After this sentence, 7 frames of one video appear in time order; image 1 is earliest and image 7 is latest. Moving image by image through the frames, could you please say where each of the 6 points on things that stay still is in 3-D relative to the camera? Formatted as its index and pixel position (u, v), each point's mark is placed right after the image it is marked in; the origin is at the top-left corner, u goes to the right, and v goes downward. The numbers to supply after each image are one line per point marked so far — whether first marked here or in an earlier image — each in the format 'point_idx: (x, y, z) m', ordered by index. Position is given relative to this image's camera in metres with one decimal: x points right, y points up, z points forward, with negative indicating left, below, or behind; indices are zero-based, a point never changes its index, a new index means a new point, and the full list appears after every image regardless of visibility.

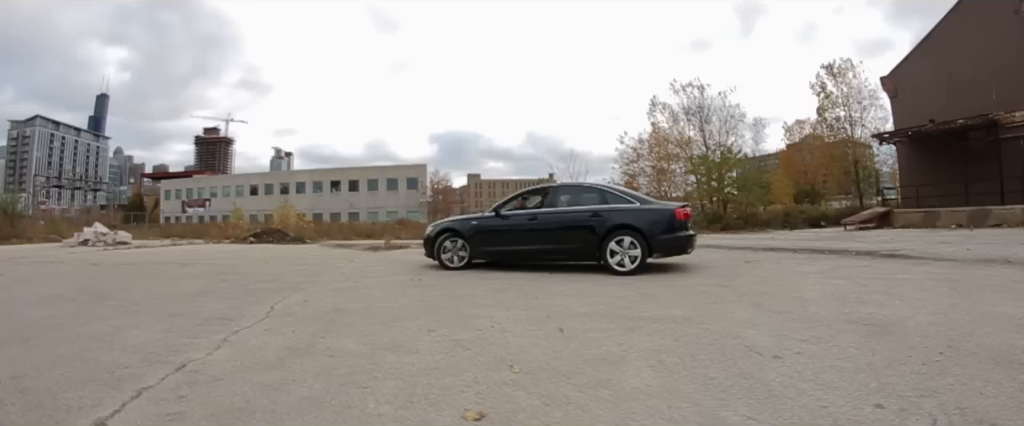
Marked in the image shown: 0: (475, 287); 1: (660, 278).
0: (-0.5, -0.7, +4.9) m
1: (+1.5, -0.7, +5.8) m
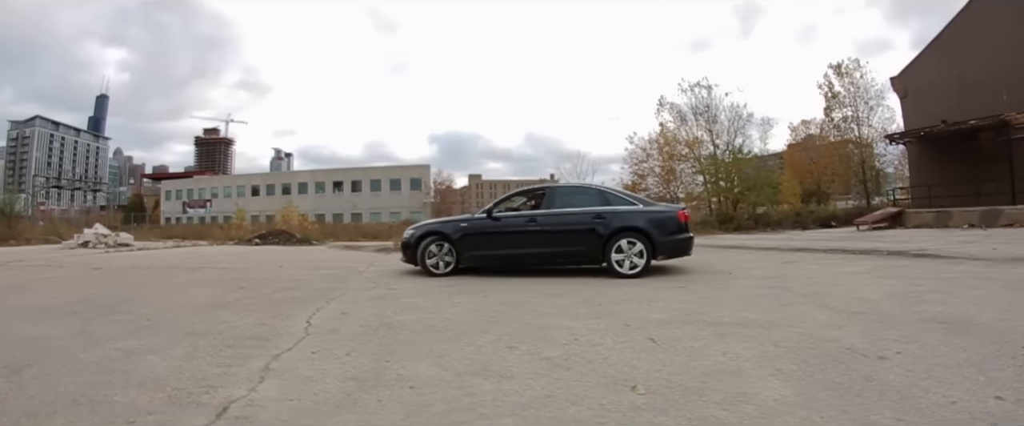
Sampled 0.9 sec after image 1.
0: (0.0, -0.8, +4.9) m
1: (+2.0, -0.7, +5.8) m
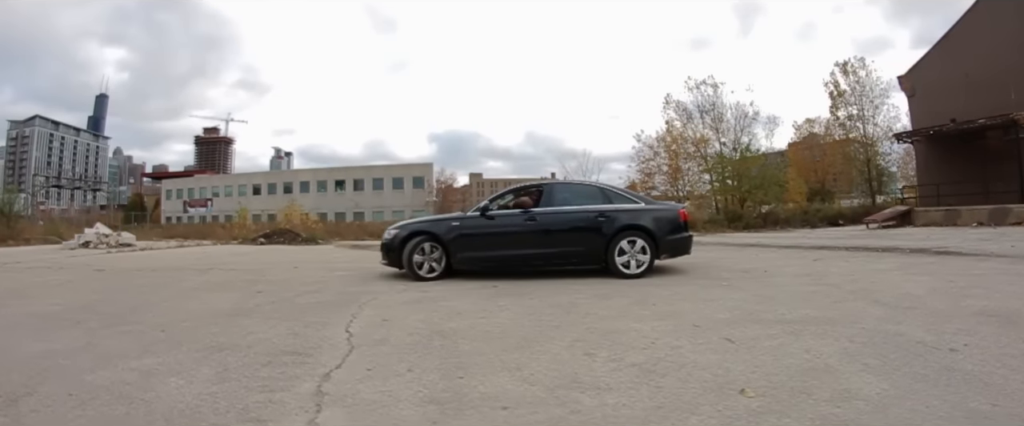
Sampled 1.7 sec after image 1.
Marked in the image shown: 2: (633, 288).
0: (+0.5, -0.7, +5.0) m
1: (+2.4, -0.7, +5.9) m
2: (+1.1, -0.7, +4.9) m
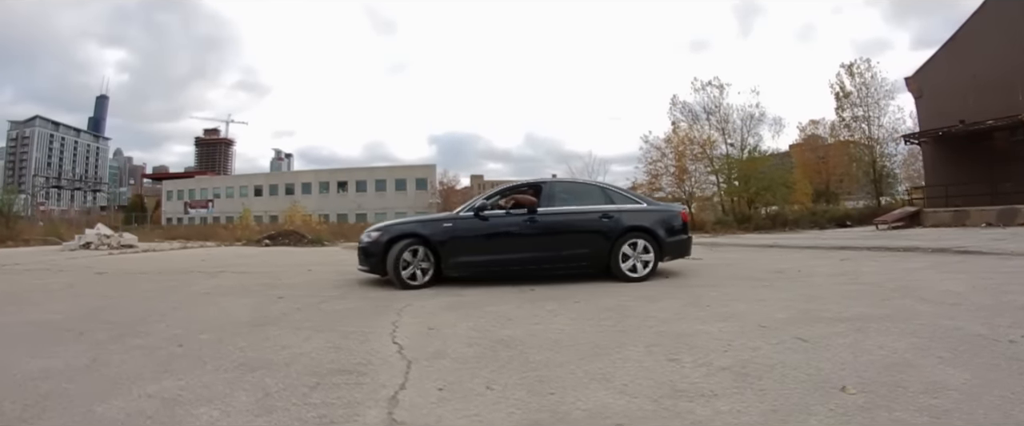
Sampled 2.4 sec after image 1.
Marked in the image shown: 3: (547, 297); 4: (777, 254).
0: (+0.9, -0.7, +5.0) m
1: (+2.8, -0.7, +5.9) m
2: (+1.5, -0.7, +5.0) m
3: (+0.3, -0.8, +5.1) m
4: (+4.4, -0.7, +9.3) m
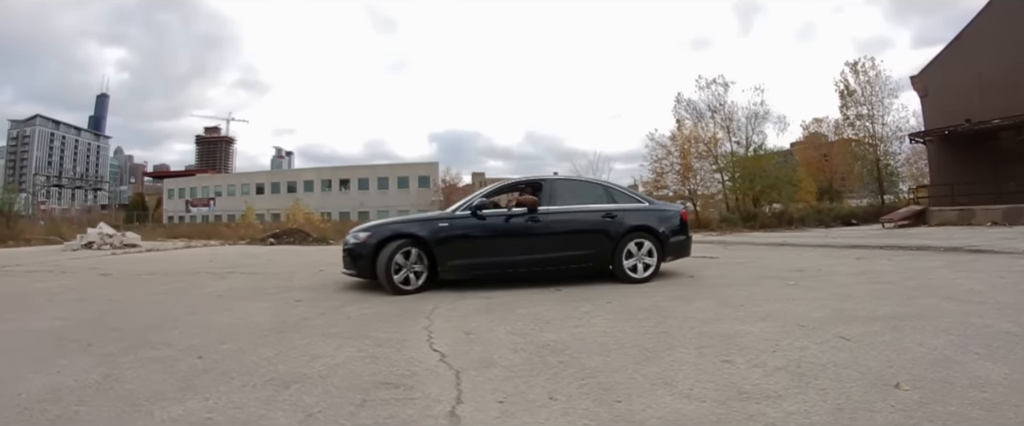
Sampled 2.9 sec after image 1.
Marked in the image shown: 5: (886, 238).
0: (+1.2, -0.7, +5.1) m
1: (+3.1, -0.7, +6.0) m
2: (+1.8, -0.7, +5.1) m
3: (+0.6, -0.8, +5.2) m
4: (+4.7, -0.7, +9.4) m
5: (+8.8, -0.6, +13.1) m
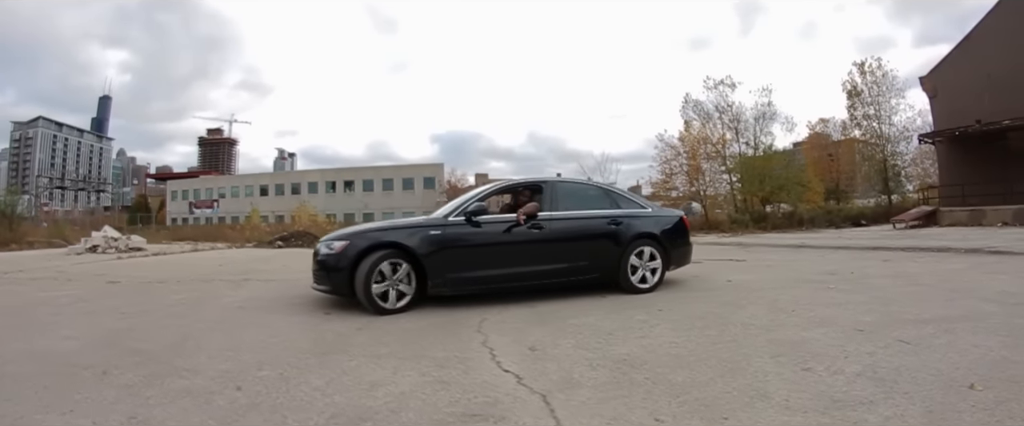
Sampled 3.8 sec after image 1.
0: (+1.6, -0.8, +5.3) m
1: (+3.6, -0.7, +6.2) m
2: (+2.3, -0.7, +5.3) m
3: (+1.1, -0.8, +5.4) m
4: (+5.2, -0.7, +9.6) m
5: (+9.2, -0.6, +13.2) m
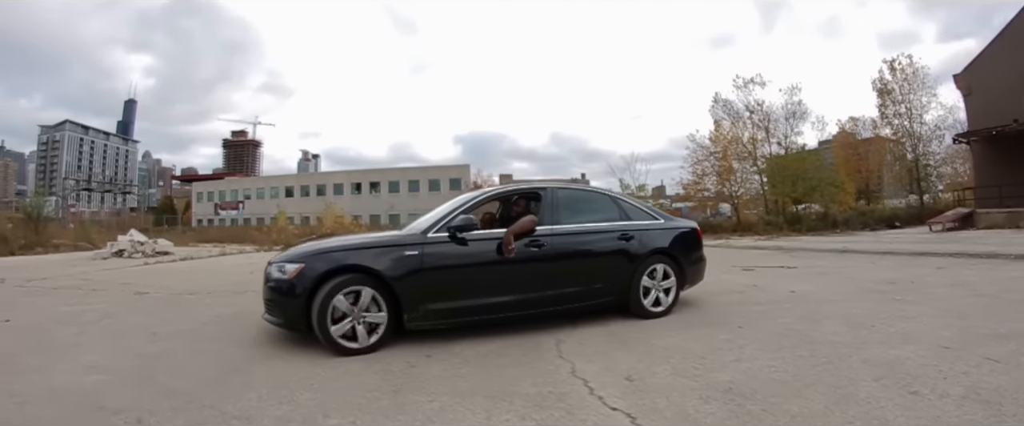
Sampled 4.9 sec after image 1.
0: (+2.5, -0.9, +5.7) m
1: (+4.5, -0.9, +6.6) m
2: (+3.2, -0.9, +5.7) m
3: (+2.0, -1.0, +5.9) m
4: (+6.3, -0.9, +9.9) m
5: (+10.4, -0.7, +13.4) m
